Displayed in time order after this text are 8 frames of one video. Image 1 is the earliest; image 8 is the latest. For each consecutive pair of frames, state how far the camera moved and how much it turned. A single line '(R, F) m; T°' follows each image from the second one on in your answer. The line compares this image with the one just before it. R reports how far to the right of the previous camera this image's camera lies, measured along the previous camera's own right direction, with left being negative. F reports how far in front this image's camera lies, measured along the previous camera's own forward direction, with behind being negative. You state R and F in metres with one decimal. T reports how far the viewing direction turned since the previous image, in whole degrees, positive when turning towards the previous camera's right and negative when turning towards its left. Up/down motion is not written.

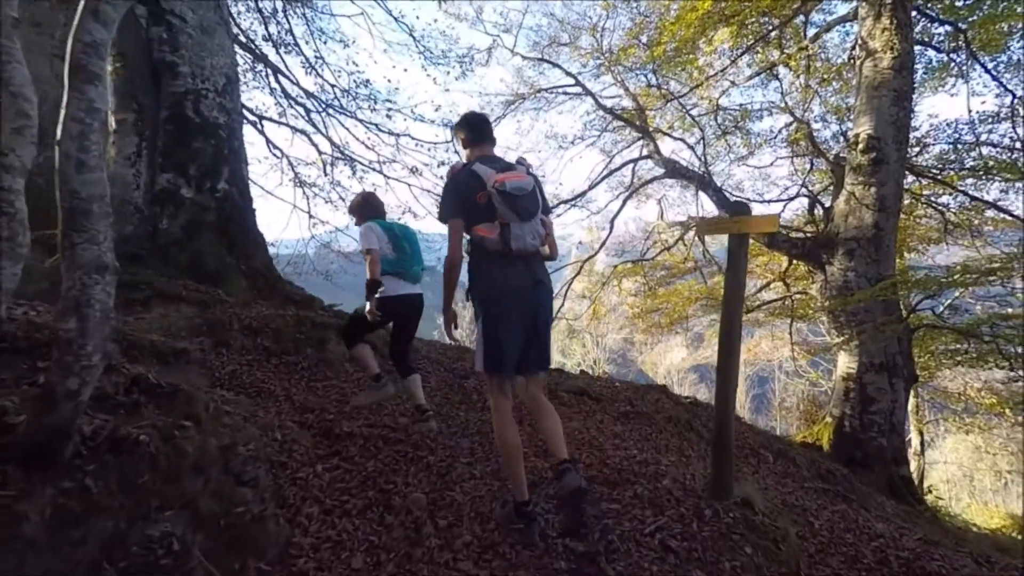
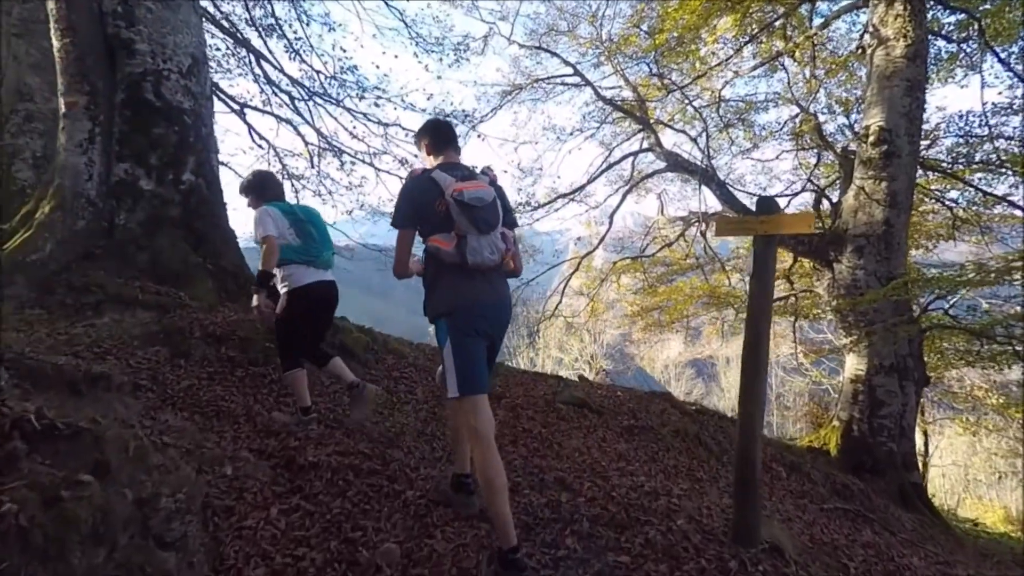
(0.0, +0.5) m; 0°
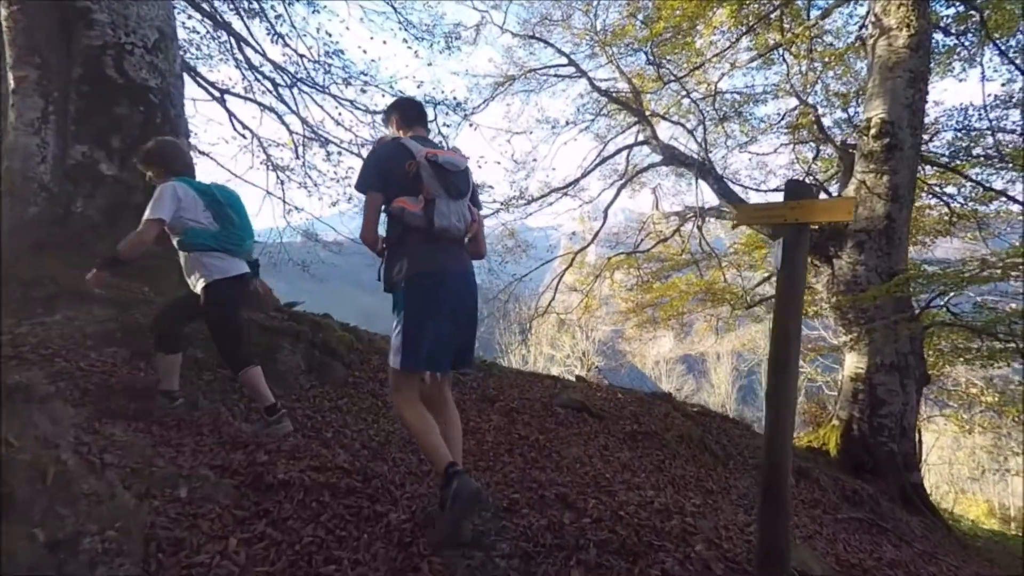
(0.0, +0.4) m; +1°
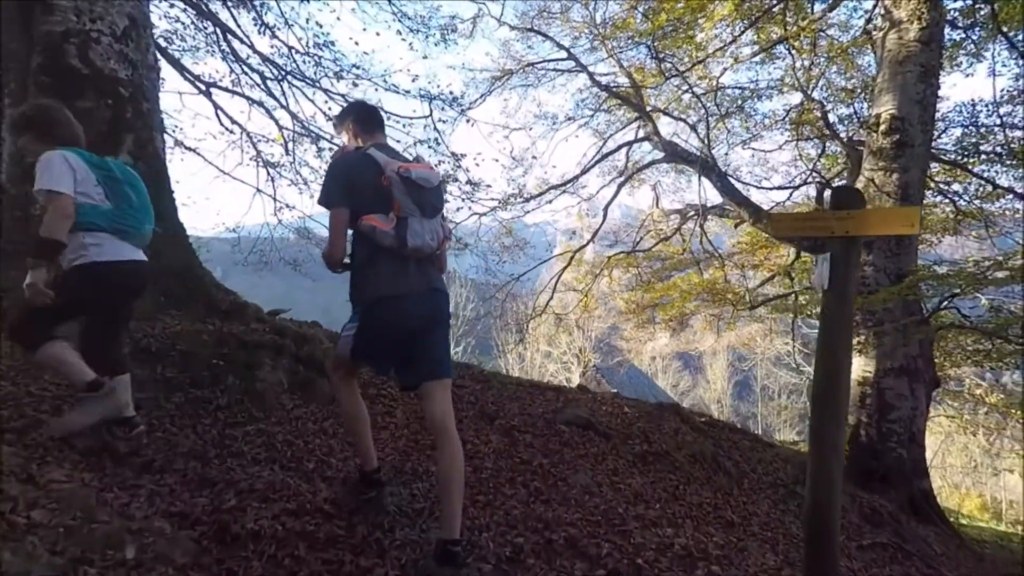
(0.0, +0.4) m; 0°
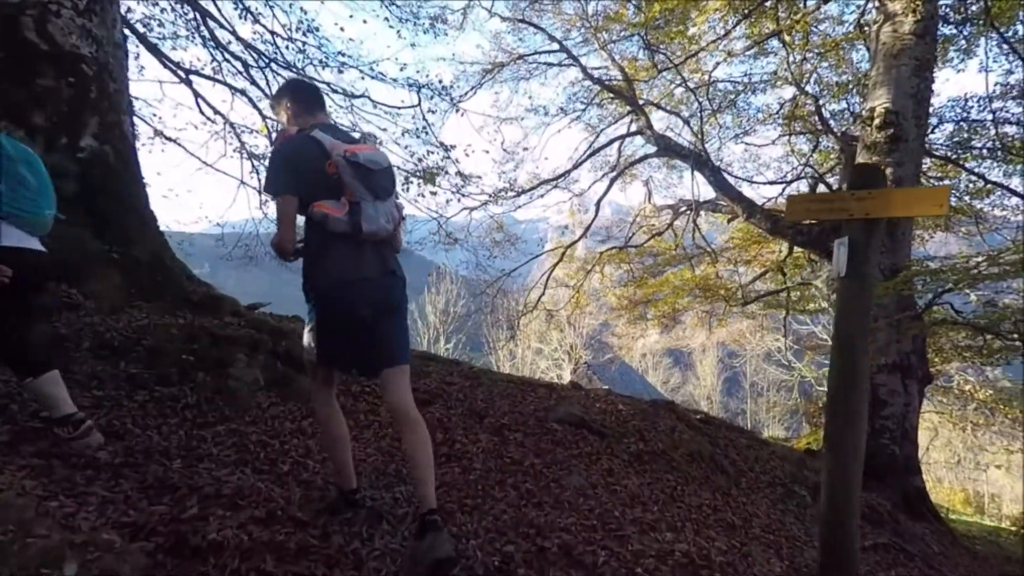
(0.0, +0.2) m; +1°
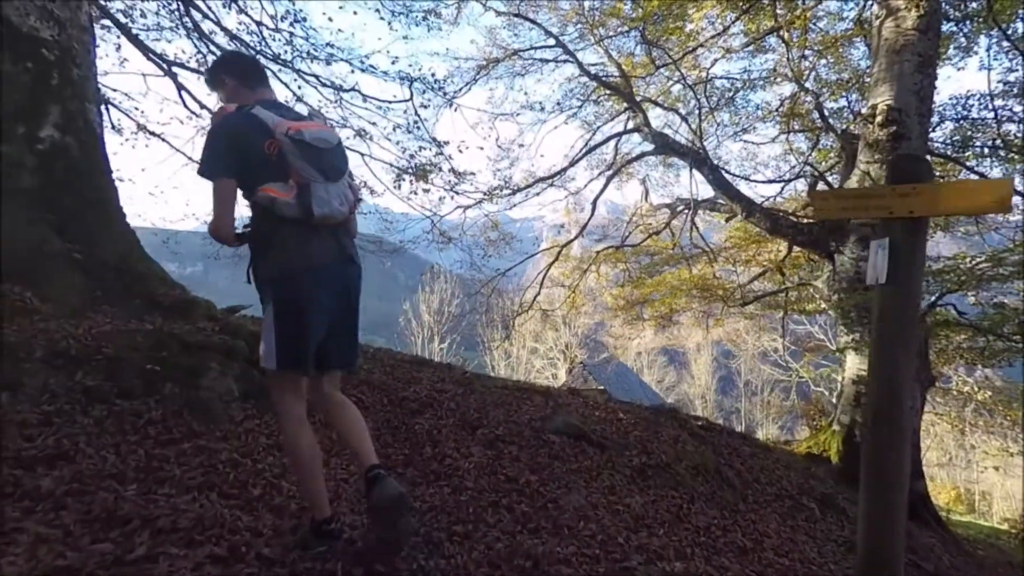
(0.0, +0.3) m; +1°
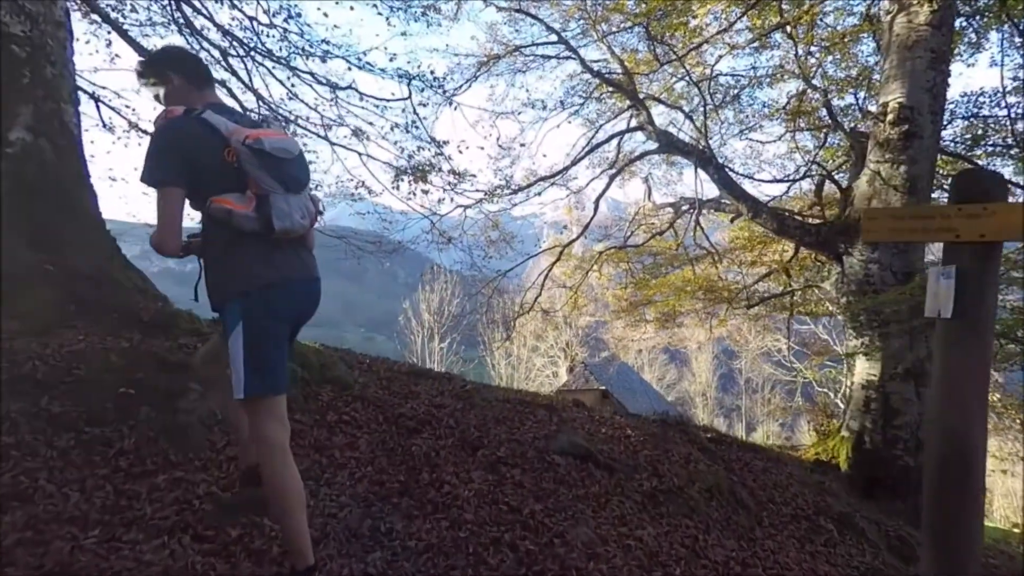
(0.0, +0.3) m; 0°
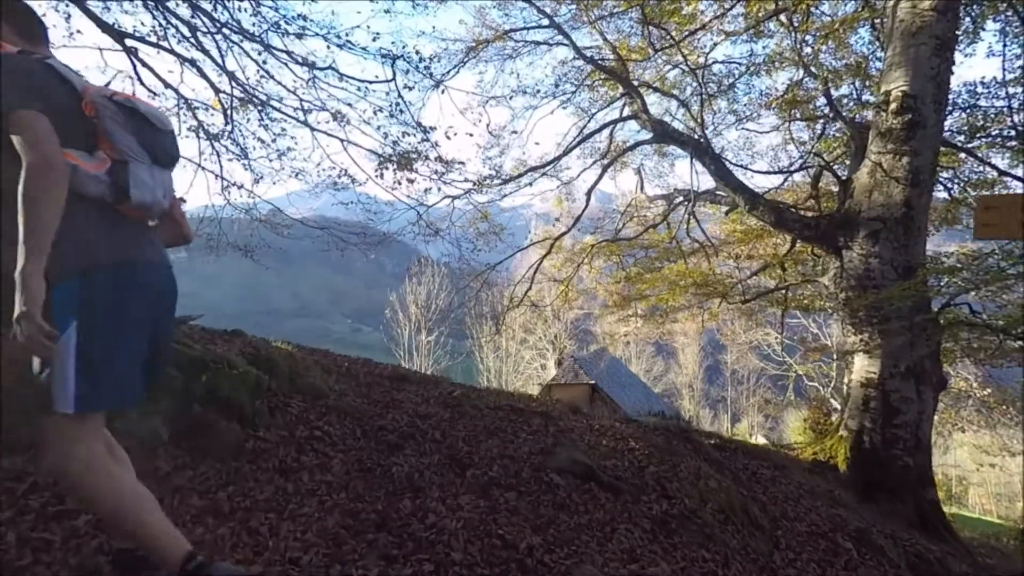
(0.0, +0.5) m; +1°
